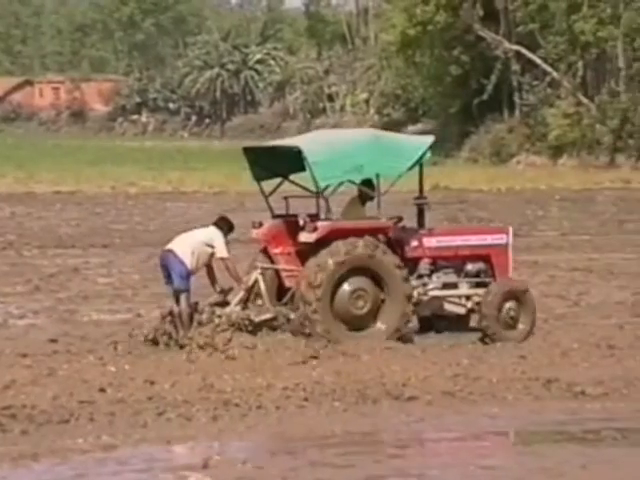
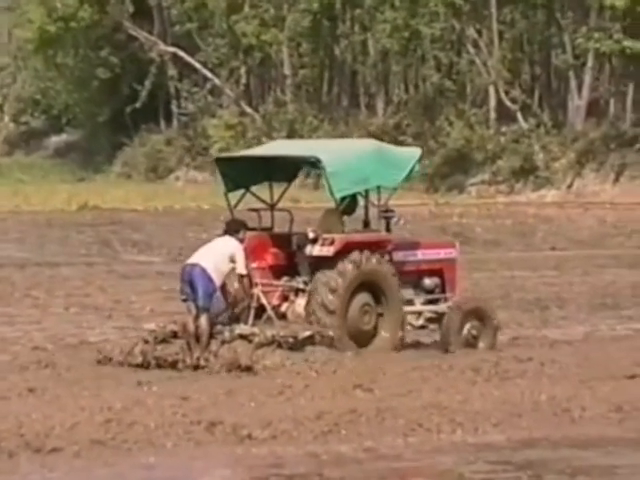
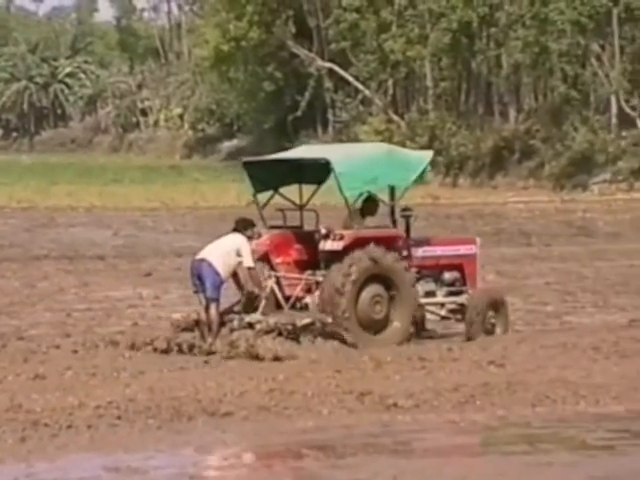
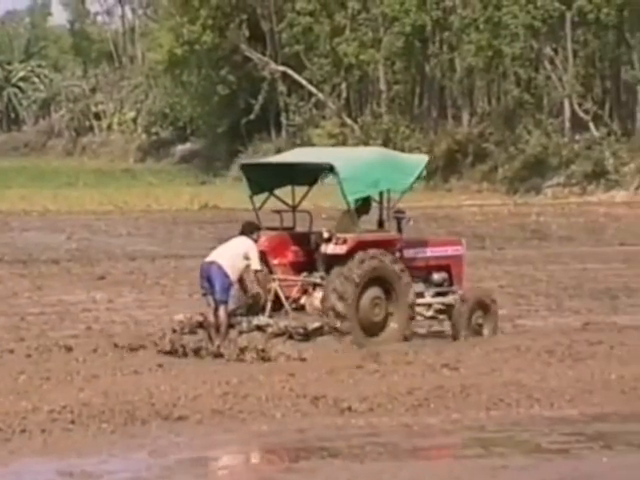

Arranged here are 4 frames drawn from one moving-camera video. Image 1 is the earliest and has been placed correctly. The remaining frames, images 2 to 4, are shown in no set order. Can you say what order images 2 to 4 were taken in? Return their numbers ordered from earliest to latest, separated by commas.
3, 4, 2
